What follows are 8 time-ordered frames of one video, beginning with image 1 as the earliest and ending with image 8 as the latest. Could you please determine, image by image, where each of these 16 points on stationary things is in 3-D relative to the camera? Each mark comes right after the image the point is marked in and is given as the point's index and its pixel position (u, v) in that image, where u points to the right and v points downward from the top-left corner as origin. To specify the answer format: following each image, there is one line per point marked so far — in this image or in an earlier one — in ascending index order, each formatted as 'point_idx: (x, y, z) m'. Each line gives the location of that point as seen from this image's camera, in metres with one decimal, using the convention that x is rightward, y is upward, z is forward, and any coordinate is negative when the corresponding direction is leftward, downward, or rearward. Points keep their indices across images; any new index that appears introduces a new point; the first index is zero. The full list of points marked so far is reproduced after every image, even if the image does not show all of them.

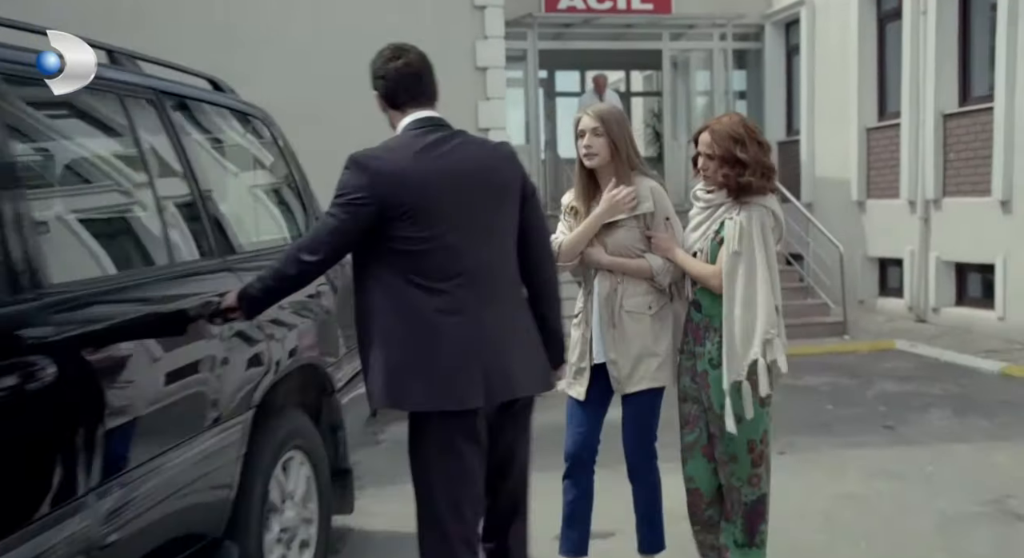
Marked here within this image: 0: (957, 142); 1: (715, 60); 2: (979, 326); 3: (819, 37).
0: (+4.6, +1.4, +10.3) m
1: (+2.9, +3.1, +14.3) m
2: (+4.6, -0.5, +9.9) m
3: (+3.9, +3.1, +12.8) m
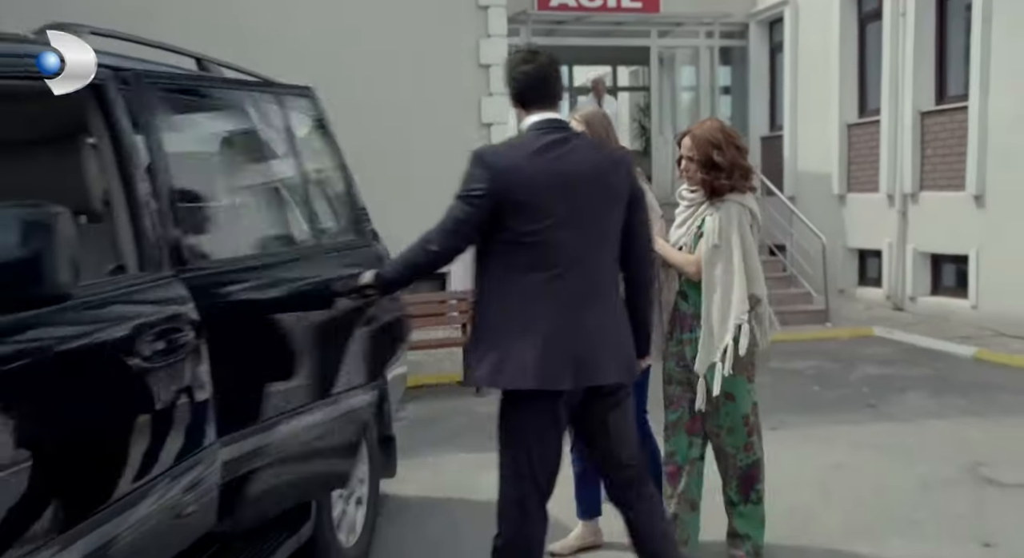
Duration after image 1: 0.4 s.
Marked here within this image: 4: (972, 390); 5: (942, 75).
0: (+4.5, +1.5, +10.9) m
1: (+2.8, +3.2, +14.7) m
2: (+4.6, -0.4, +10.5) m
3: (+3.8, +3.2, +13.3) m
4: (+3.4, -0.8, +7.5) m
5: (+4.7, +2.2, +11.0) m
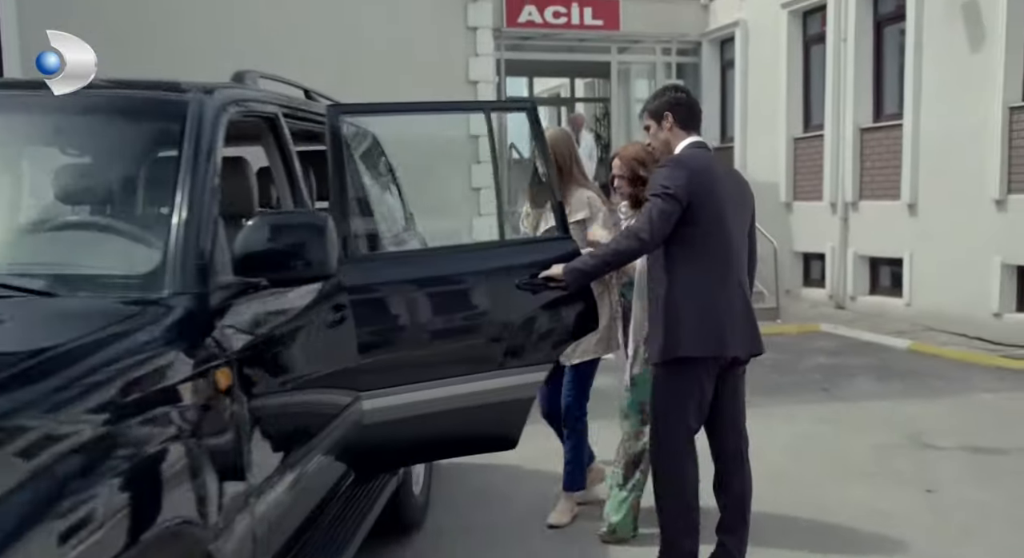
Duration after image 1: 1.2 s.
0: (+4.3, +1.5, +12.0) m
1: (+2.2, +3.2, +15.7) m
2: (+4.3, -0.4, +11.6) m
3: (+3.4, +3.2, +14.4) m
4: (+3.4, -0.8, +8.5) m
5: (+4.4, +2.2, +12.2) m
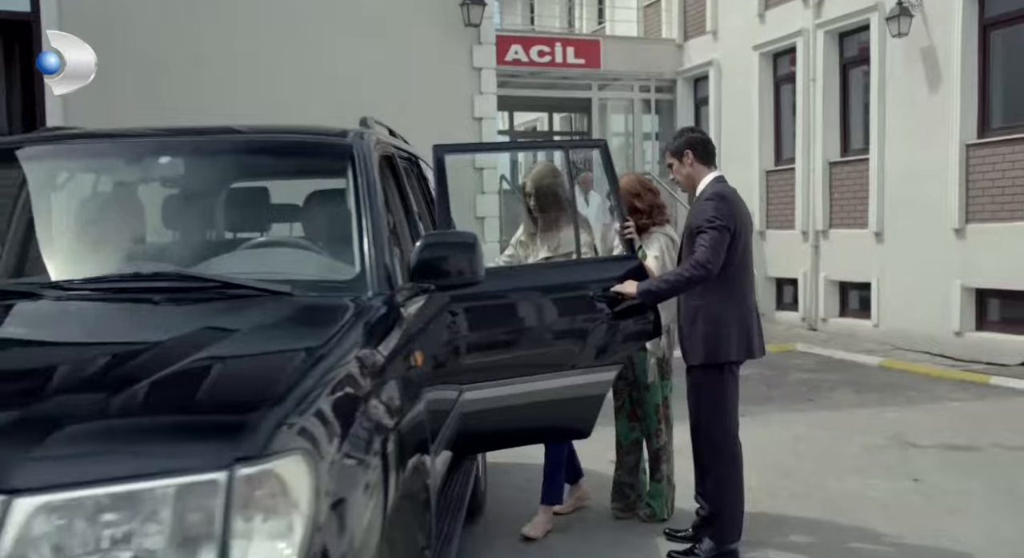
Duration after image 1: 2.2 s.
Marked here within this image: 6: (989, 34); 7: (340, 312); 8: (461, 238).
0: (+4.2, +1.2, +12.9) m
1: (+2.0, +2.8, +16.6) m
2: (+4.3, -0.6, +12.5) m
3: (+3.2, +2.8, +15.3) m
4: (+3.4, -1.0, +9.3) m
5: (+4.3, +1.9, +13.1) m
6: (+5.1, +2.6, +10.8) m
7: (-0.5, -0.1, +2.8) m
8: (-0.2, +0.1, +3.3) m
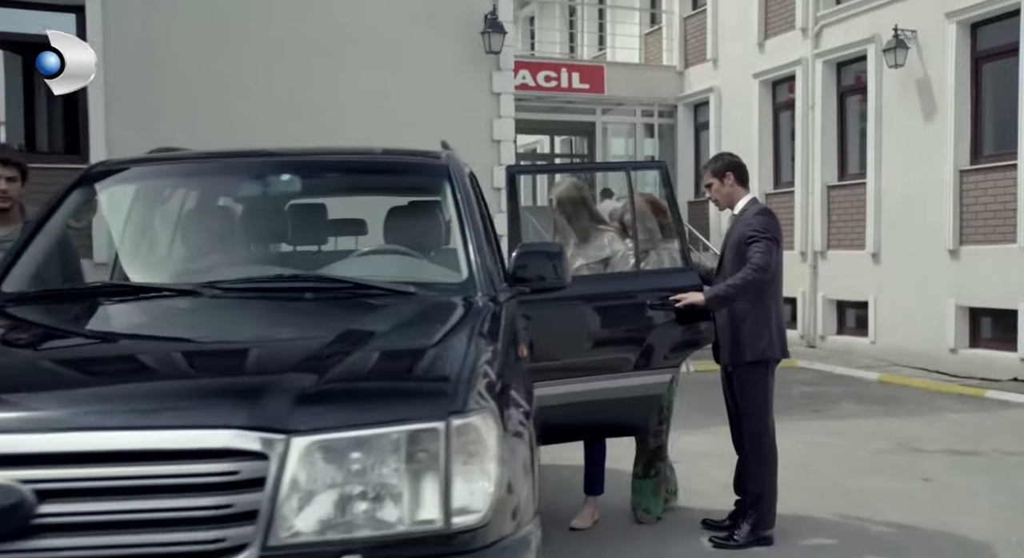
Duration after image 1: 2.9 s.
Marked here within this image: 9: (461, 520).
0: (+4.3, +1.0, +13.4) m
1: (+2.1, +2.5, +17.1) m
2: (+4.4, -0.9, +13.0) m
3: (+3.3, +2.5, +15.9) m
4: (+3.6, -1.2, +9.8) m
5: (+4.5, +1.7, +13.7) m
6: (+5.3, +2.4, +11.4) m
7: (-0.2, -0.1, +3.3) m
8: (+0.1, +0.1, +3.7) m
9: (-0.1, -0.5, +2.1) m
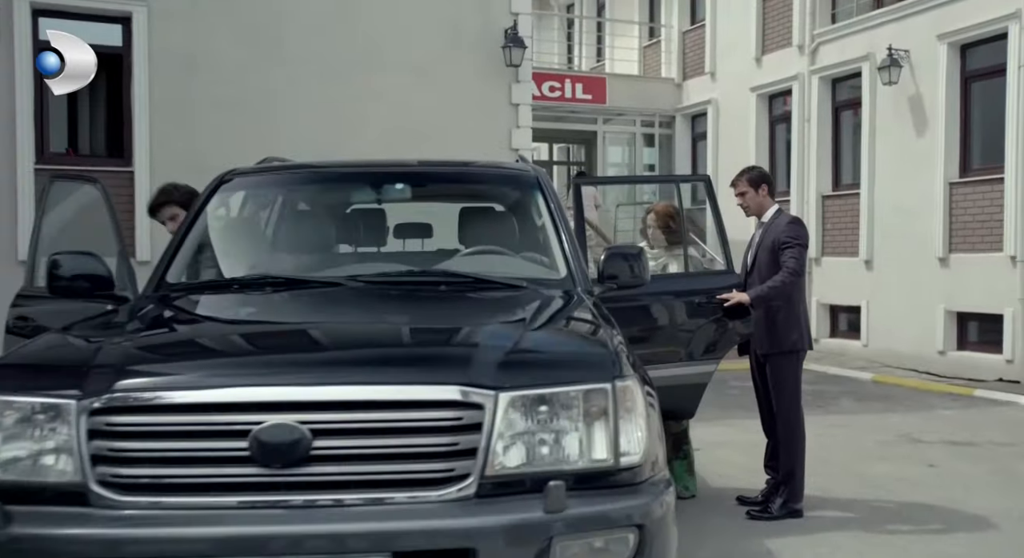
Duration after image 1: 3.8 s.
0: (+4.5, +0.9, +14.1) m
1: (+2.2, +2.4, +17.8) m
2: (+4.6, -1.0, +13.6) m
3: (+3.4, +2.4, +16.6) m
4: (+3.8, -1.2, +10.5) m
5: (+4.6, +1.6, +14.4) m
6: (+5.5, +2.3, +12.1) m
7: (+0.2, -0.1, +3.8) m
8: (+0.5, +0.1, +4.3) m
9: (+0.3, -0.5, +2.6) m
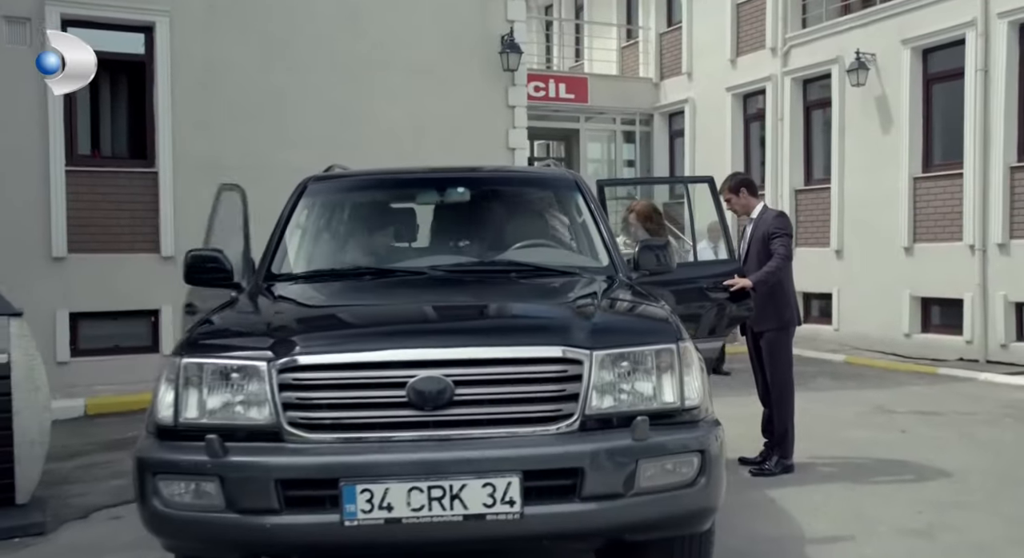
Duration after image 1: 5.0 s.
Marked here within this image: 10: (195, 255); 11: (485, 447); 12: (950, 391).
0: (+4.4, +1.0, +15.0) m
1: (+1.9, +2.6, +18.6) m
2: (+4.5, -0.8, +14.6) m
3: (+3.2, +2.6, +17.4) m
4: (+3.8, -1.1, +11.4) m
5: (+4.5, +1.8, +15.3) m
6: (+5.4, +2.5, +13.0) m
7: (+0.4, 0.0, +4.6) m
8: (+0.7, +0.2, +5.1) m
9: (+0.6, -0.4, +3.4) m
10: (-1.5, +0.1, +4.6) m
11: (-0.1, -0.5, +3.2) m
12: (+4.4, -1.1, +10.2) m
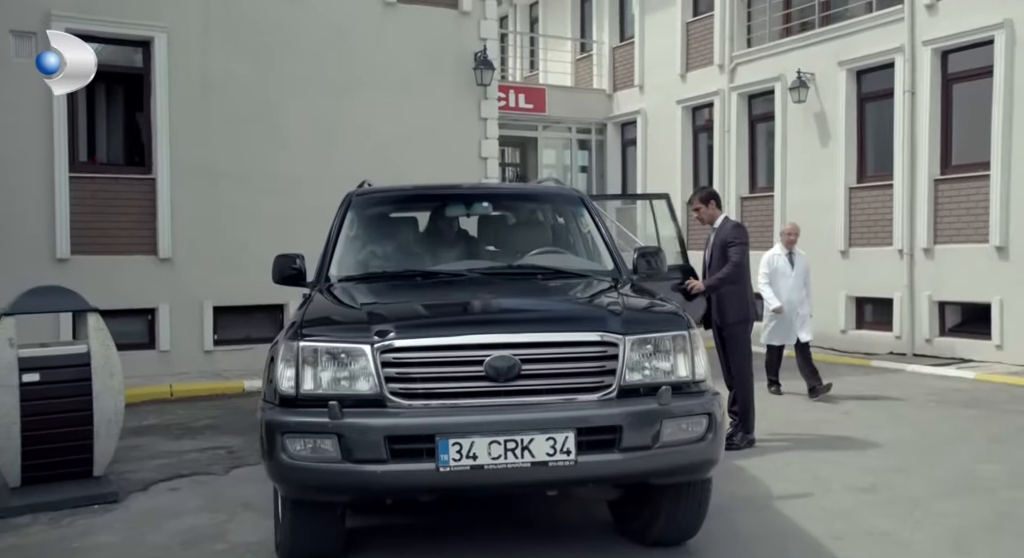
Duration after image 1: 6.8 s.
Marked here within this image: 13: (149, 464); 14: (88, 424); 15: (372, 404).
0: (+3.8, +1.0, +16.2) m
1: (+1.1, +2.6, +19.6) m
2: (+3.9, -0.8, +15.8) m
3: (+2.5, +2.6, +18.5) m
4: (+3.5, -1.1, +12.5) m
5: (+3.9, +1.7, +16.5) m
6: (+5.0, +2.5, +14.3) m
7: (+0.5, 0.0, +5.5) m
8: (+0.8, +0.2, +6.1) m
9: (+0.8, -0.4, +4.4) m
10: (-1.4, +0.1, +5.4) m
11: (+0.1, -0.5, +4.1) m
12: (+4.2, -1.1, +11.4) m
13: (-2.6, -1.3, +7.1) m
14: (-2.5, -0.9, +5.9) m
15: (-0.6, -0.5, +4.1) m
